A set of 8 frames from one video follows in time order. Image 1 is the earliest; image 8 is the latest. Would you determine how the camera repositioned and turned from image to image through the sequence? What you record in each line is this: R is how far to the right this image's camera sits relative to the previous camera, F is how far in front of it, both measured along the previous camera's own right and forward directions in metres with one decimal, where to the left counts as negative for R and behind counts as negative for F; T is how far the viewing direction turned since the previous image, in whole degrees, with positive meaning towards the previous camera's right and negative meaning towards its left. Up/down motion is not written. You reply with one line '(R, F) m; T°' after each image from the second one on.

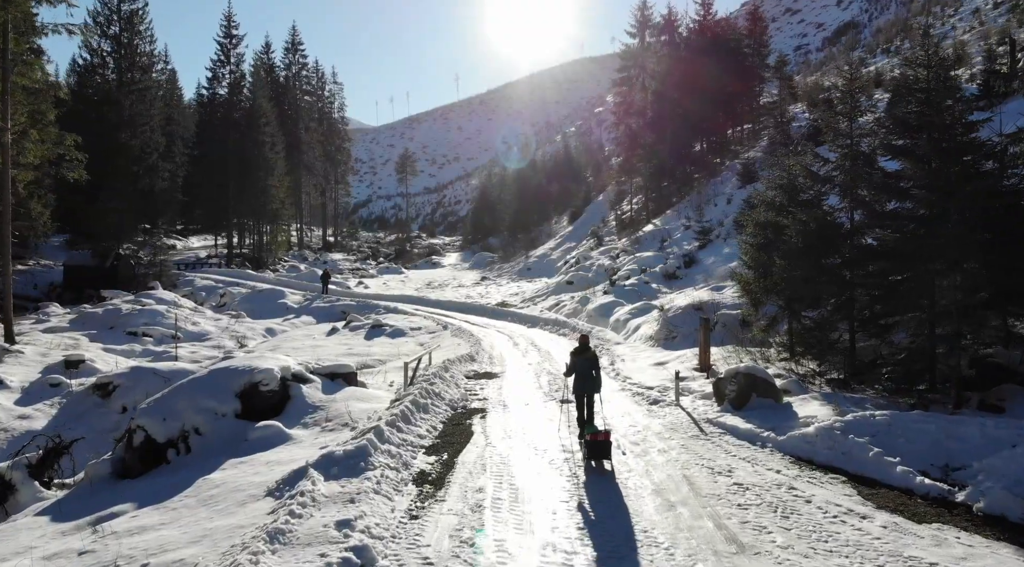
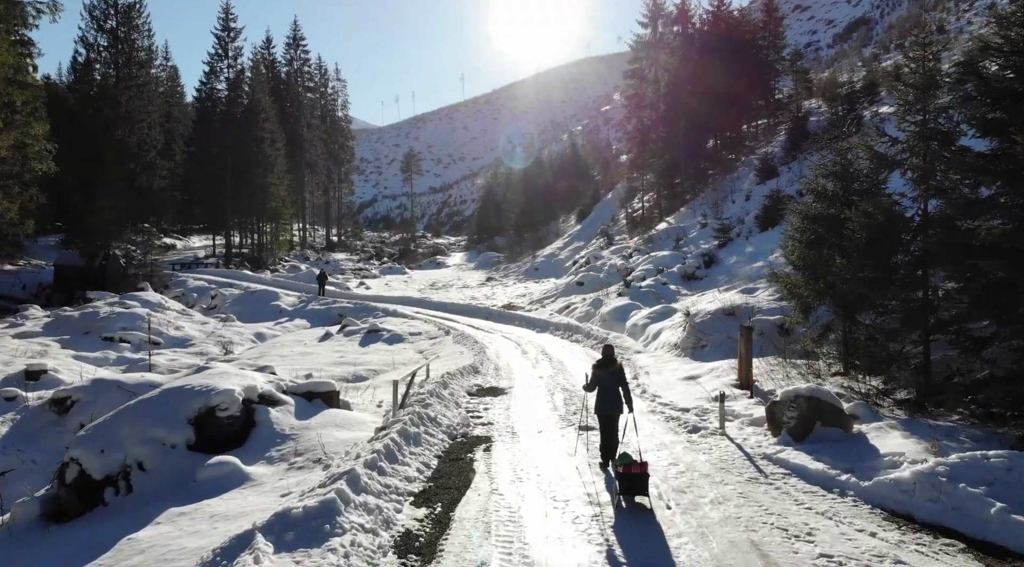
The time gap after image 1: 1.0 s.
(-0.1, +2.0) m; 0°
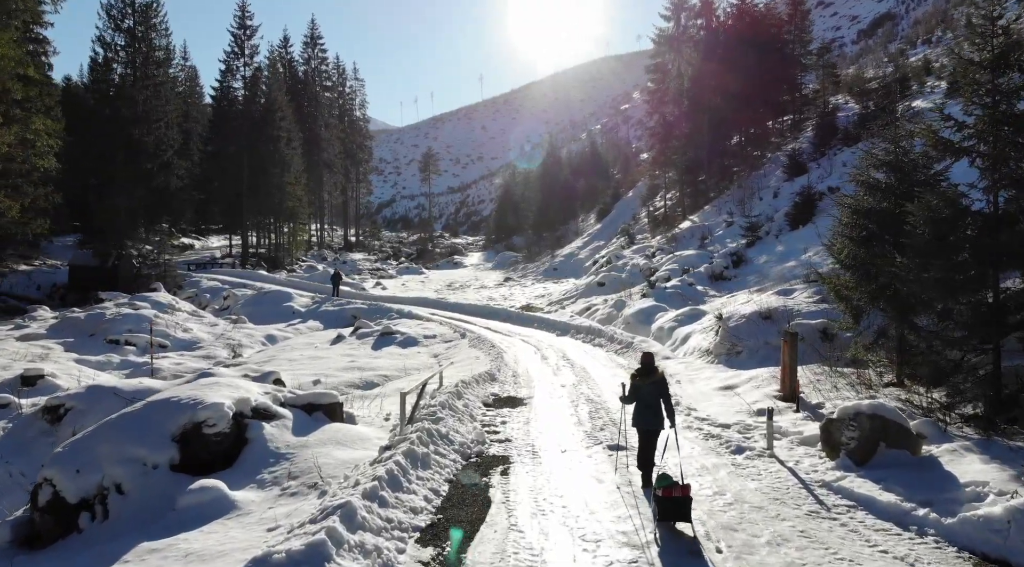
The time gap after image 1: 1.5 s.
(0.0, +1.1) m; -1°
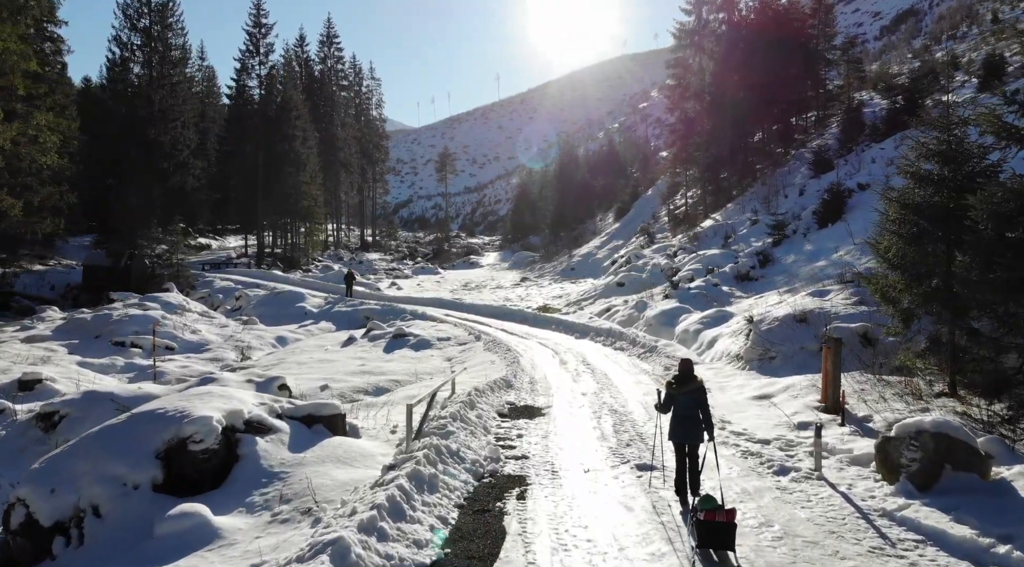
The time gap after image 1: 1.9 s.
(0.0, +0.9) m; -1°
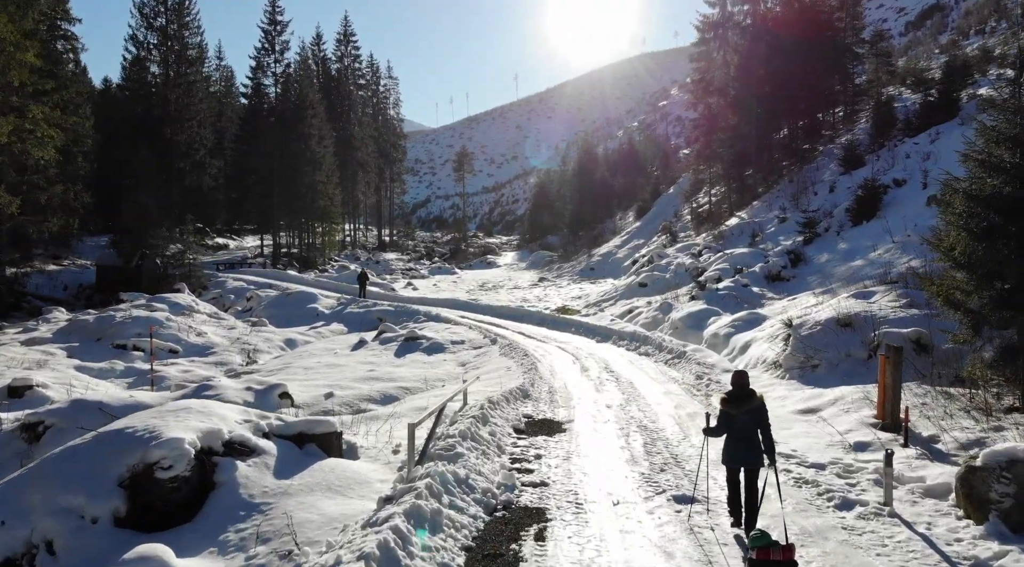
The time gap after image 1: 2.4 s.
(0.0, +1.1) m; -1°
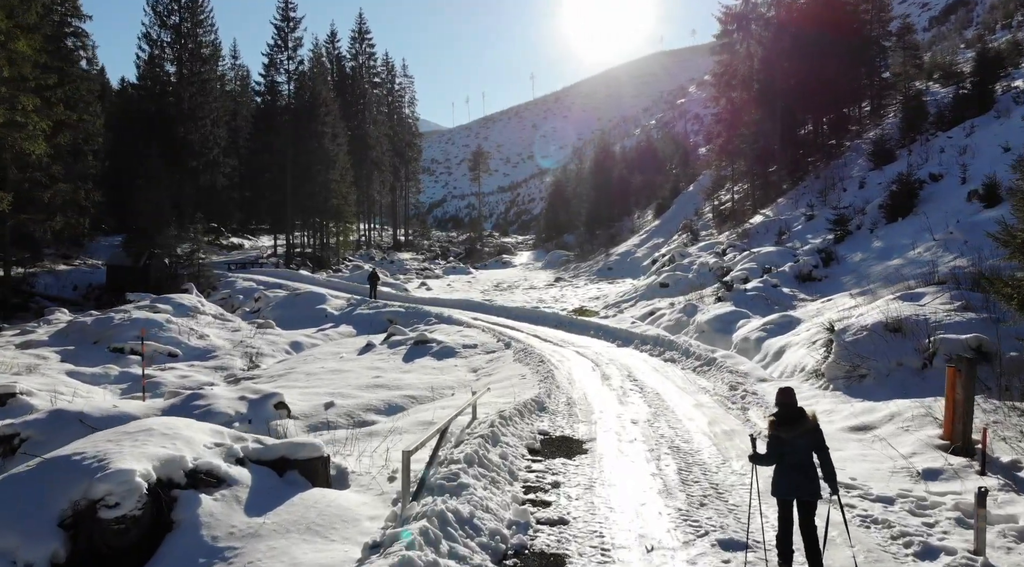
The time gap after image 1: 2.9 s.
(0.0, +1.2) m; -1°
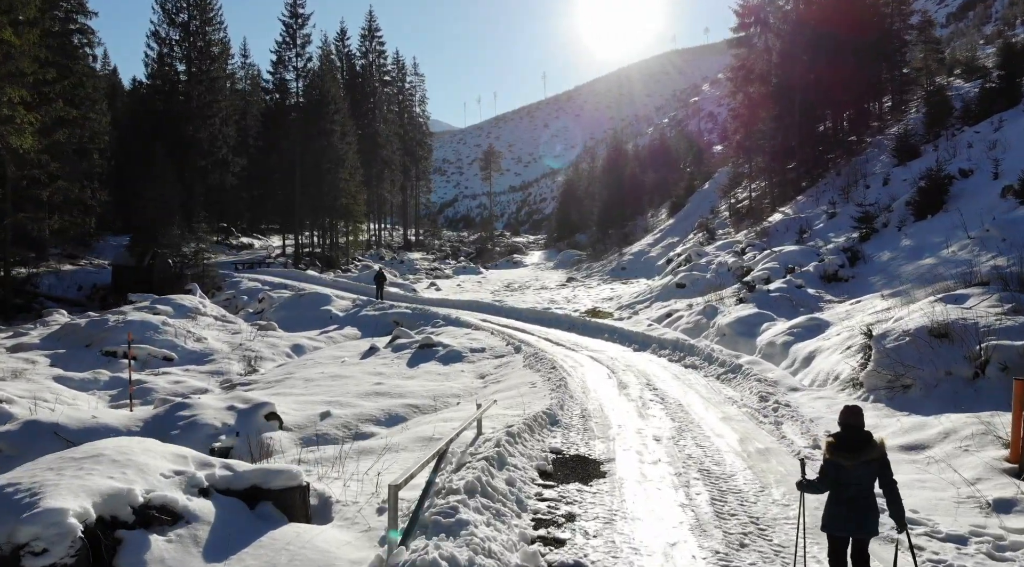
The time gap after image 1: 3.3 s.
(0.0, +1.0) m; -1°
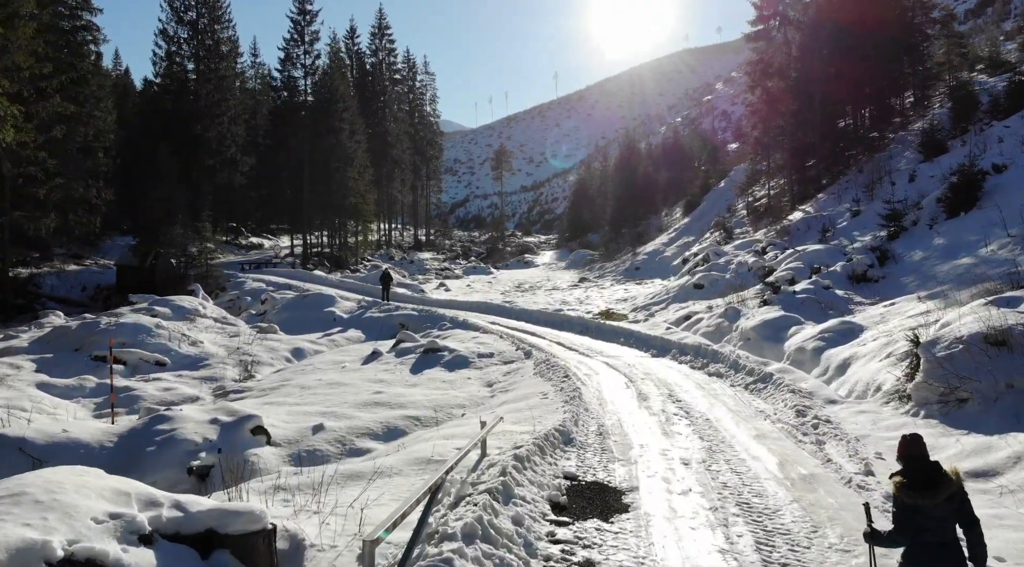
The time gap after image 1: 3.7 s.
(0.0, +1.1) m; -1°
